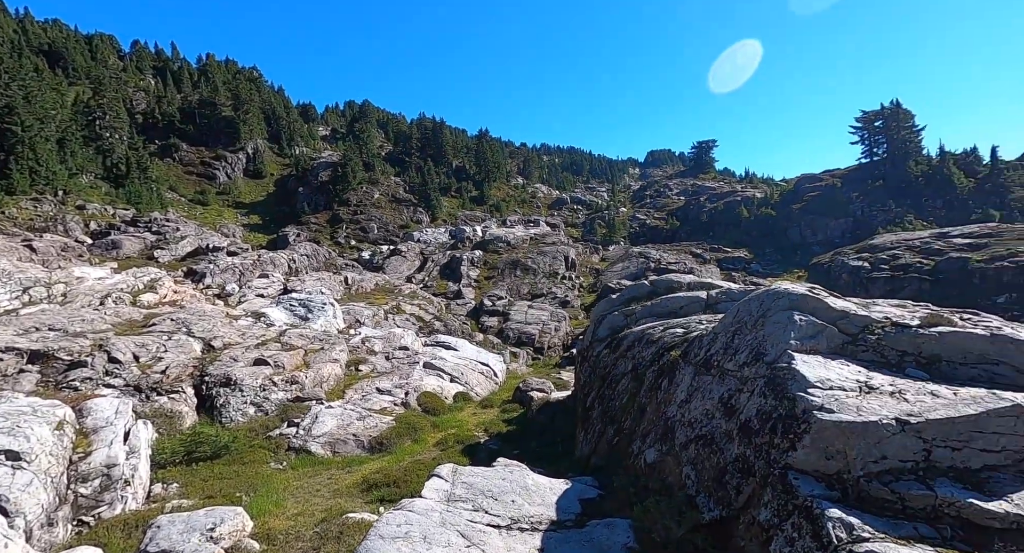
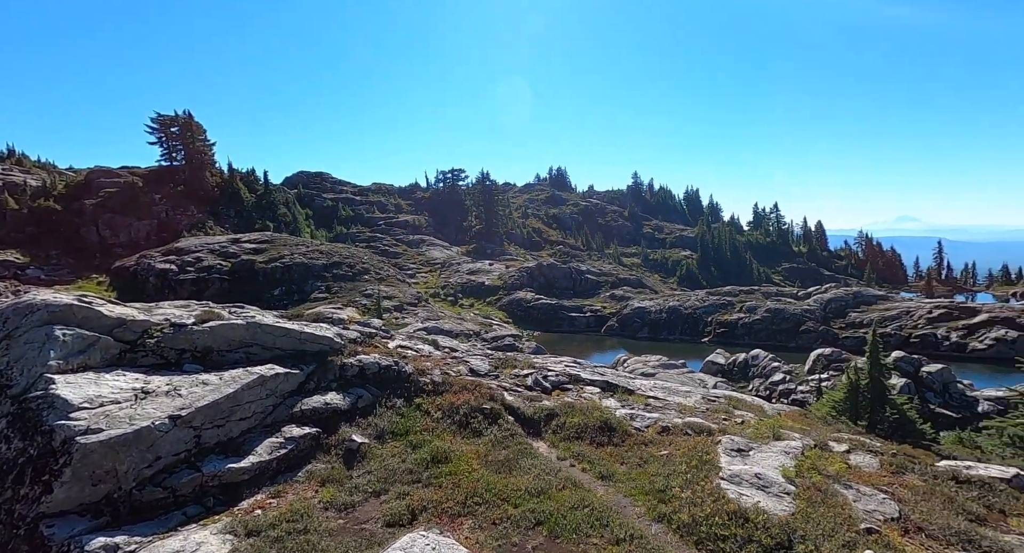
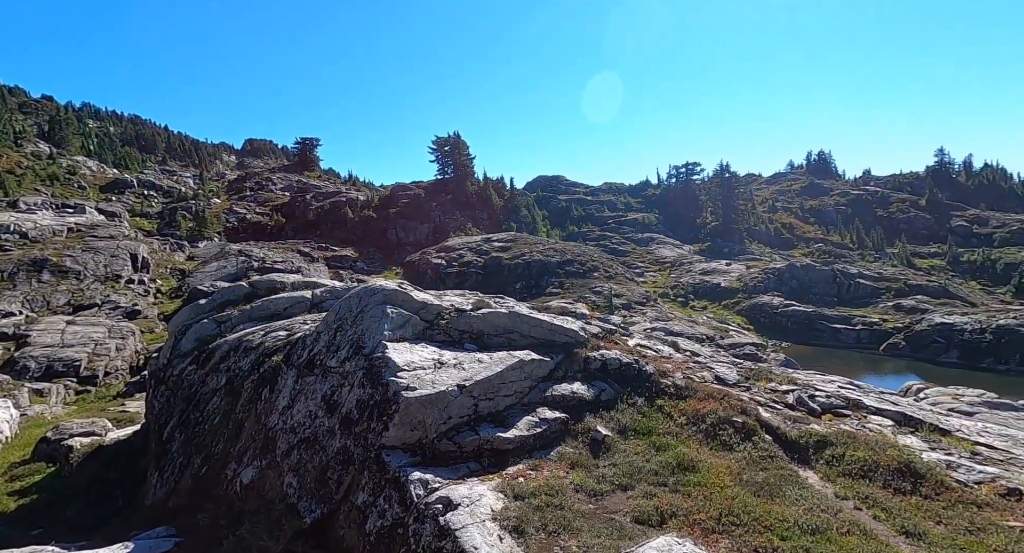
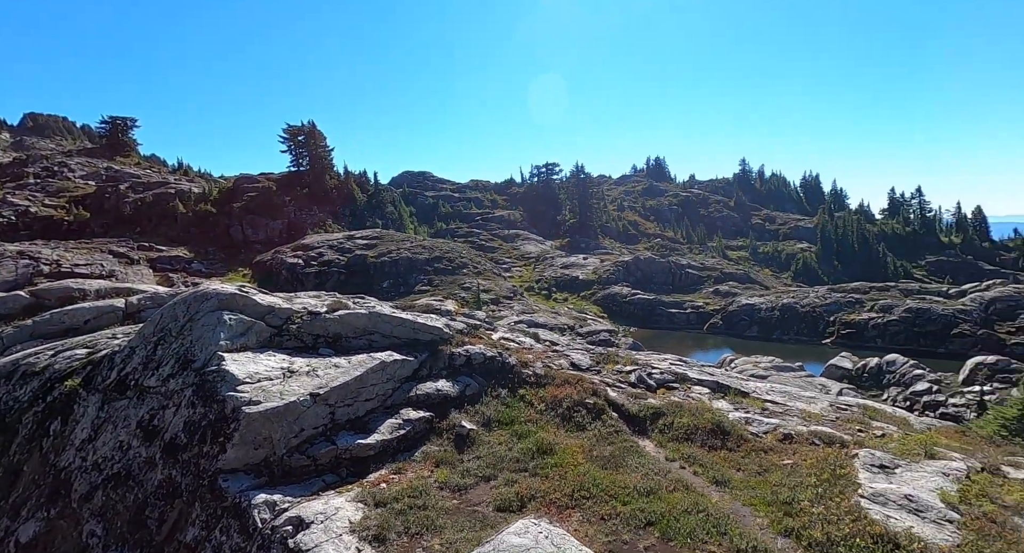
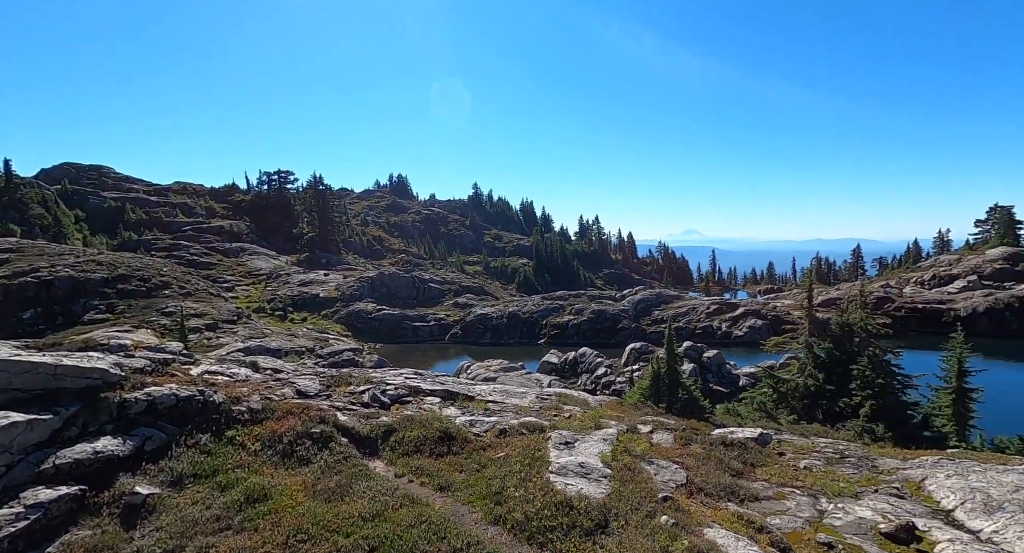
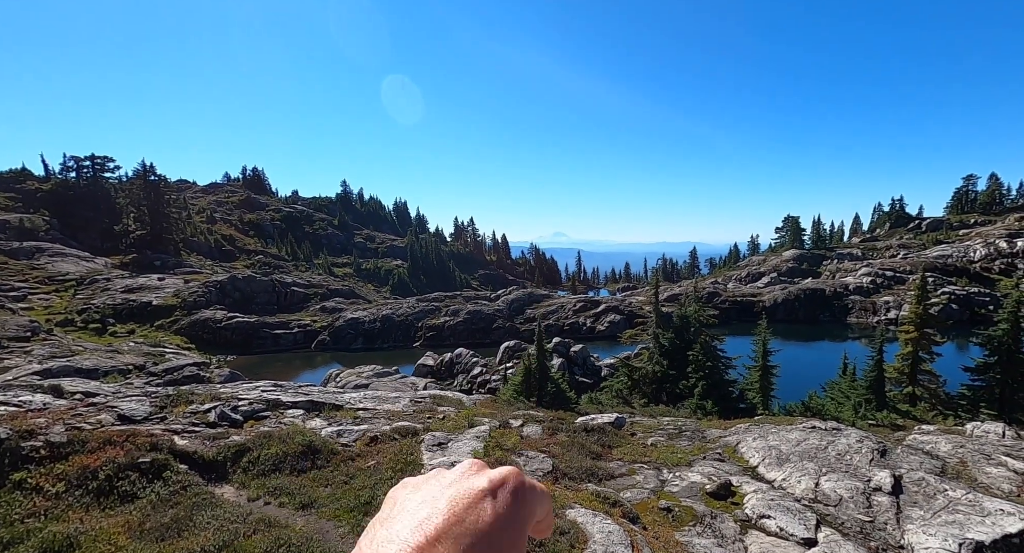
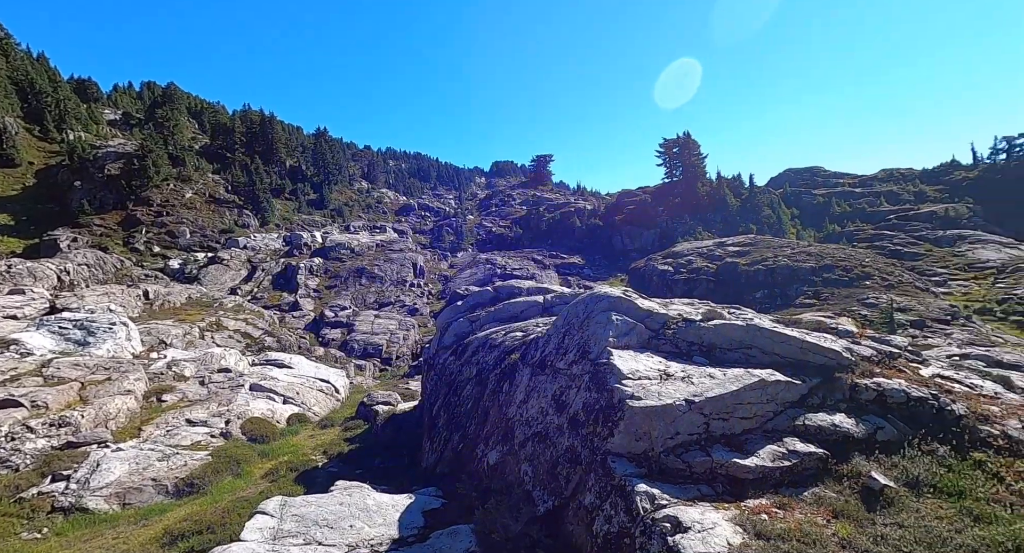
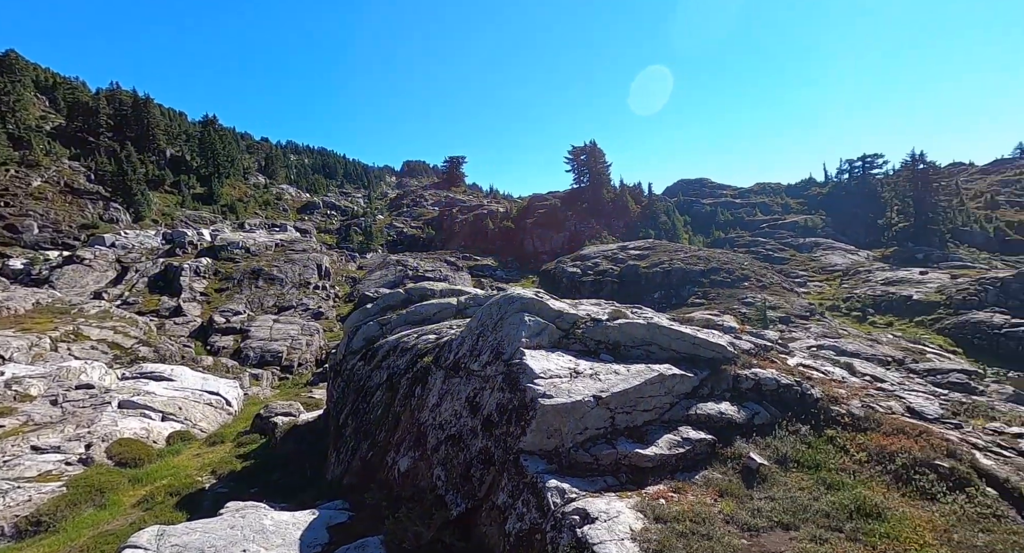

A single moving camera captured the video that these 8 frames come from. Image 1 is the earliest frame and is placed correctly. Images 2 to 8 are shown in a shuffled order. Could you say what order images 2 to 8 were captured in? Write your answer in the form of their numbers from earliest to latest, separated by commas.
7, 8, 3, 4, 2, 5, 6
